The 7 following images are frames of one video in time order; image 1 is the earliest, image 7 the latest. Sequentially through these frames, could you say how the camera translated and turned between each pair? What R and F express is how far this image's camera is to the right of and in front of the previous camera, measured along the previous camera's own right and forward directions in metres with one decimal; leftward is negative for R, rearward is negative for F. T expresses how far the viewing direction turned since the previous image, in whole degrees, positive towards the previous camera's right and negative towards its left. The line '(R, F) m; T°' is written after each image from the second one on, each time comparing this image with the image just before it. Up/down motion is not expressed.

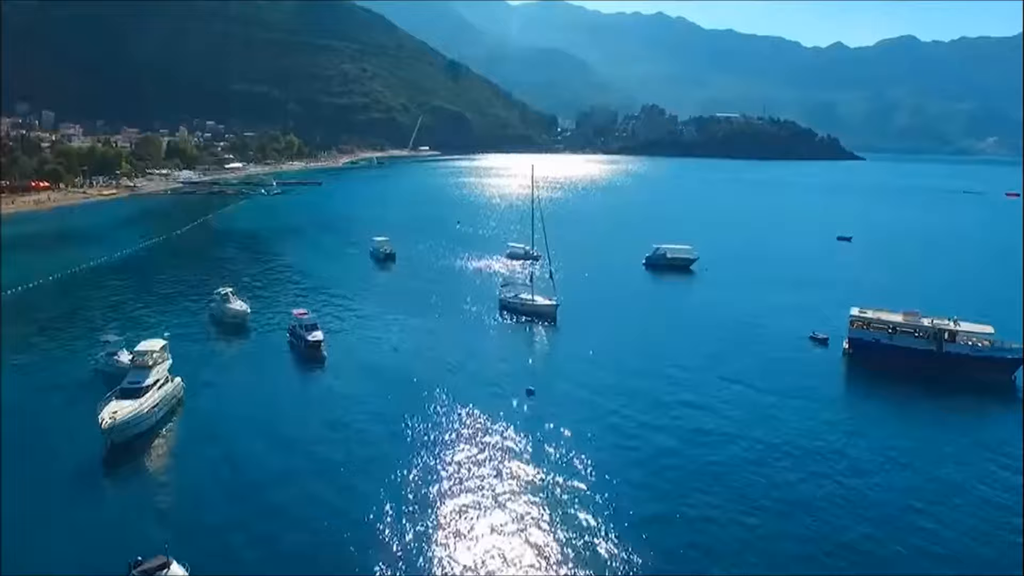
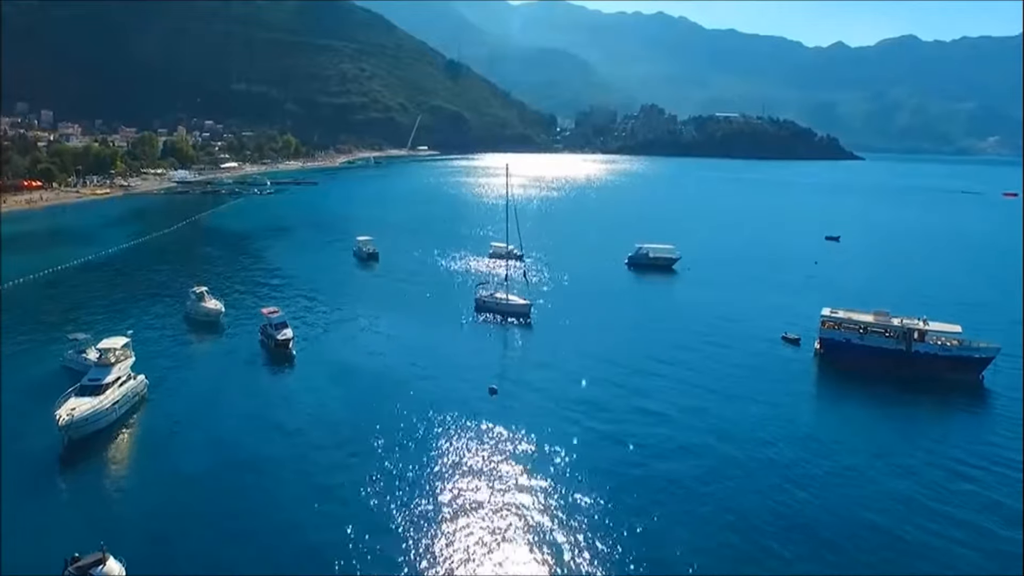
(+1.2, 0.0) m; 0°
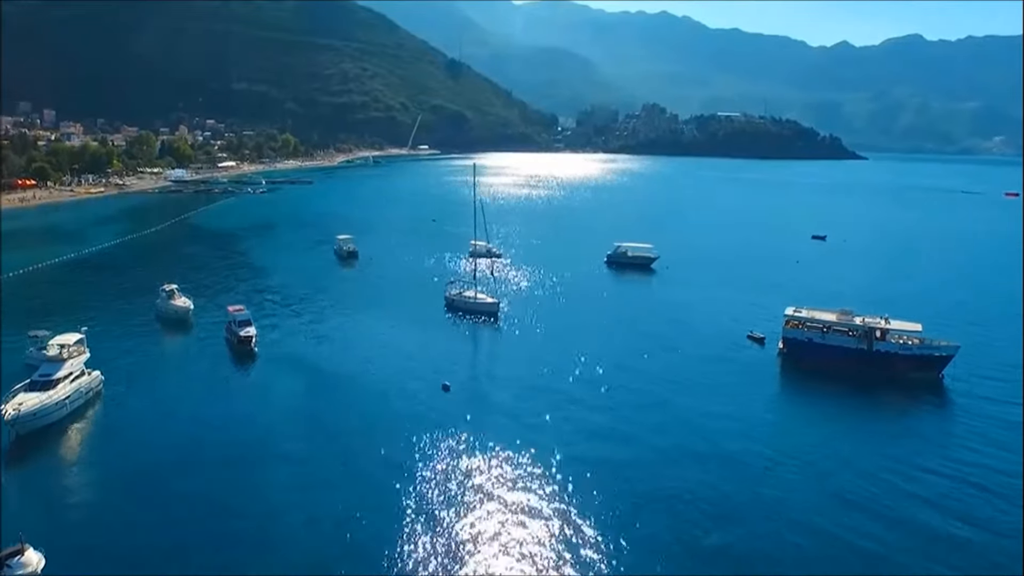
(+1.6, -0.1) m; -1°
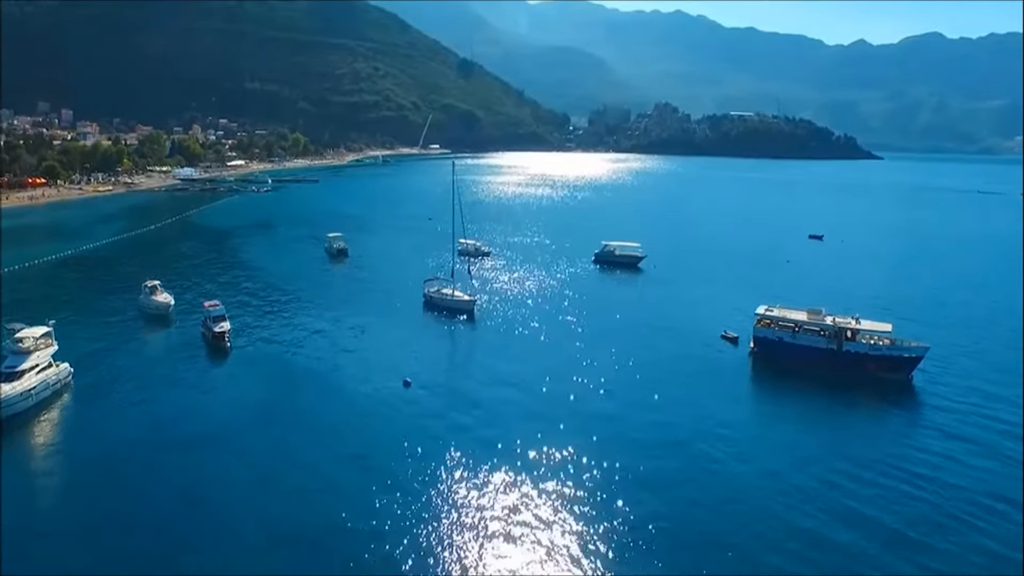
(+1.7, -0.1) m; -2°
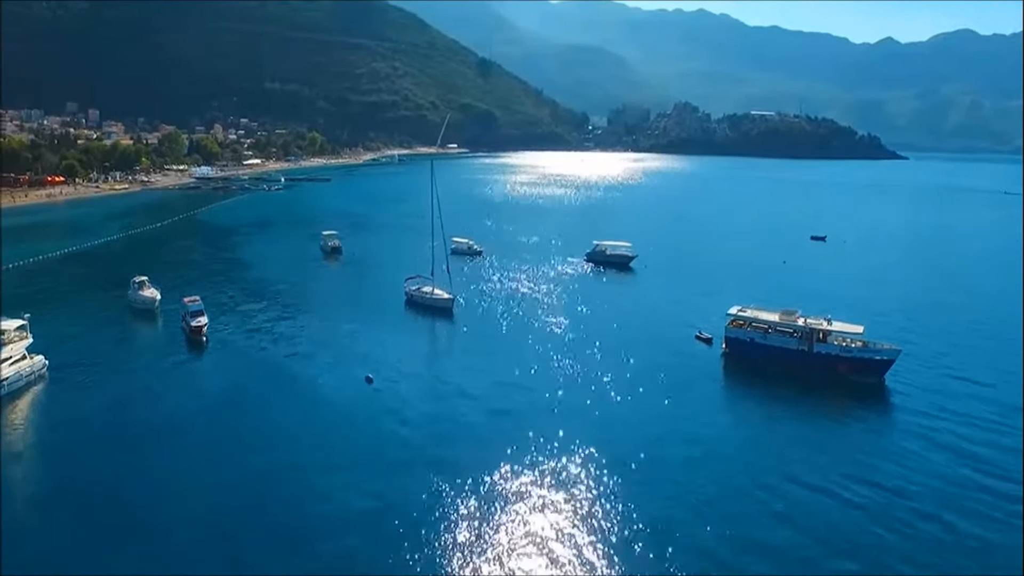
(+1.9, -0.1) m; -2°
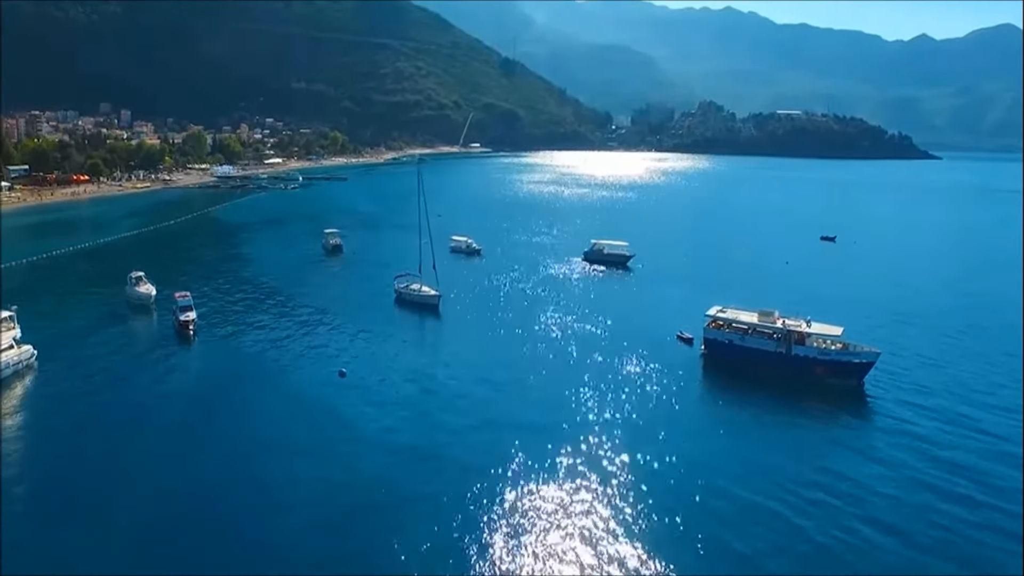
(+1.8, -0.1) m; -2°
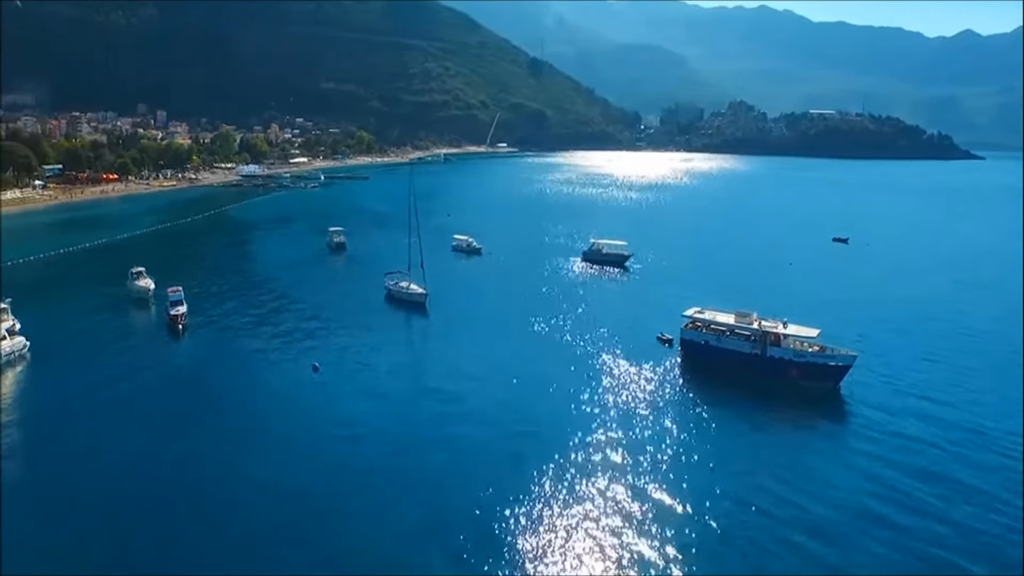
(+2.0, -0.1) m; -3°
